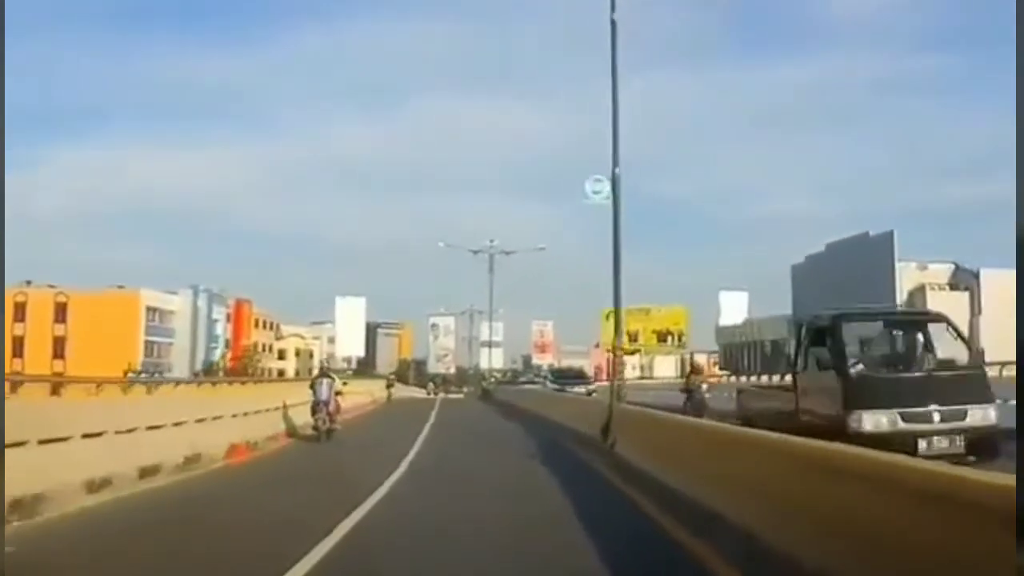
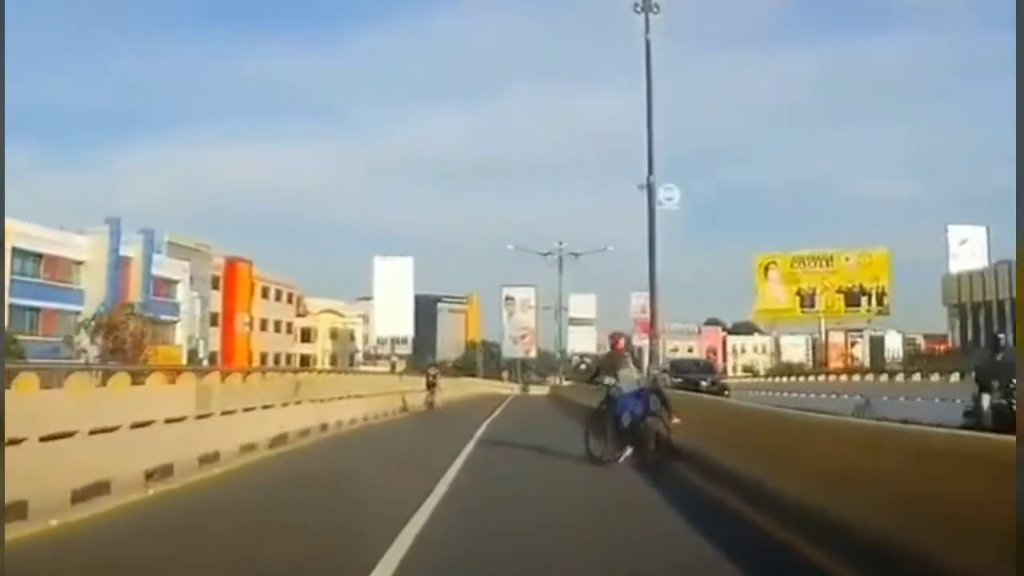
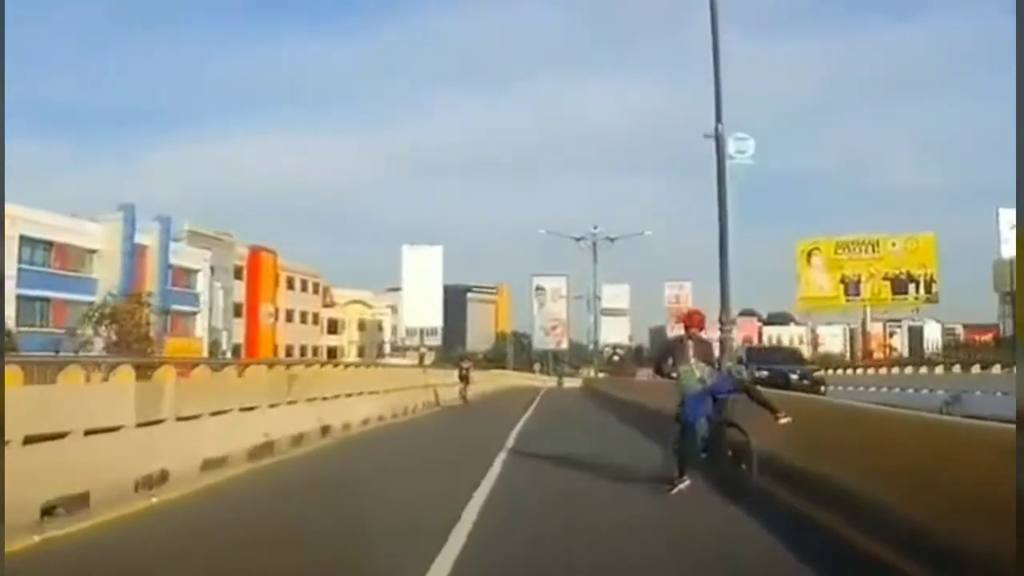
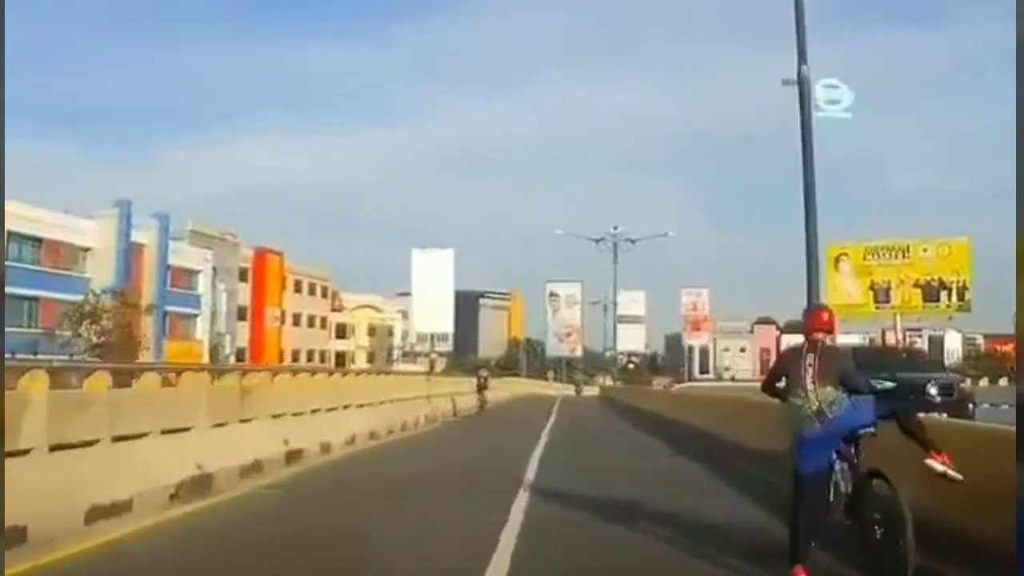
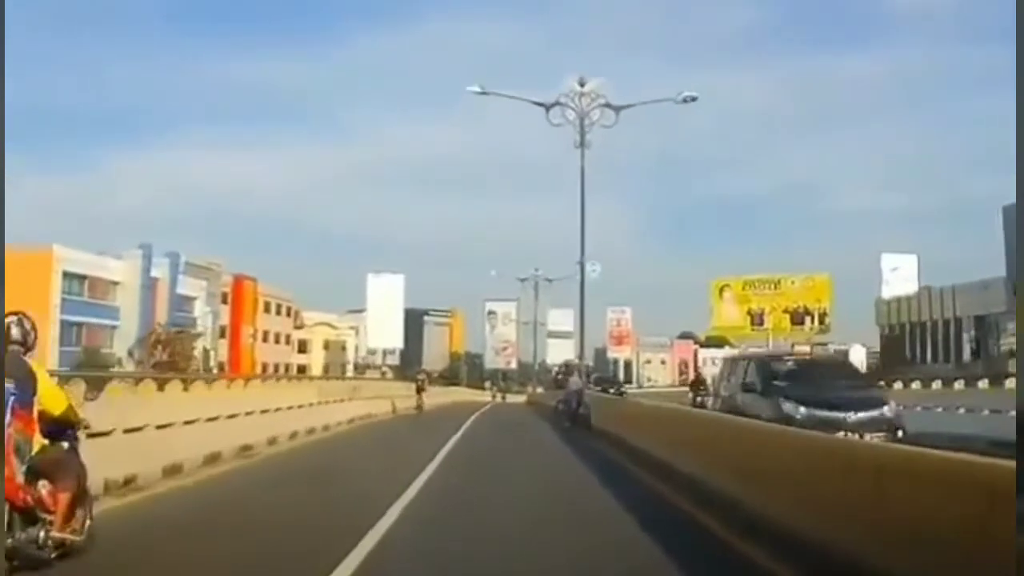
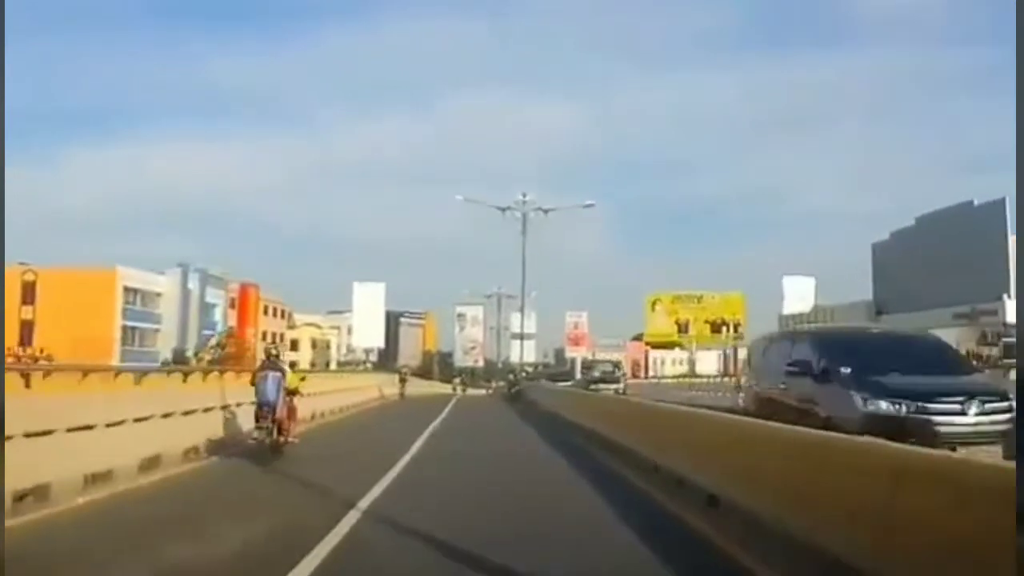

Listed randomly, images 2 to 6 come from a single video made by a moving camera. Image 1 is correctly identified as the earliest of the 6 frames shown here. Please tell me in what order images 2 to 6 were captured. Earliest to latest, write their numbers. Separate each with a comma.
6, 5, 2, 3, 4
